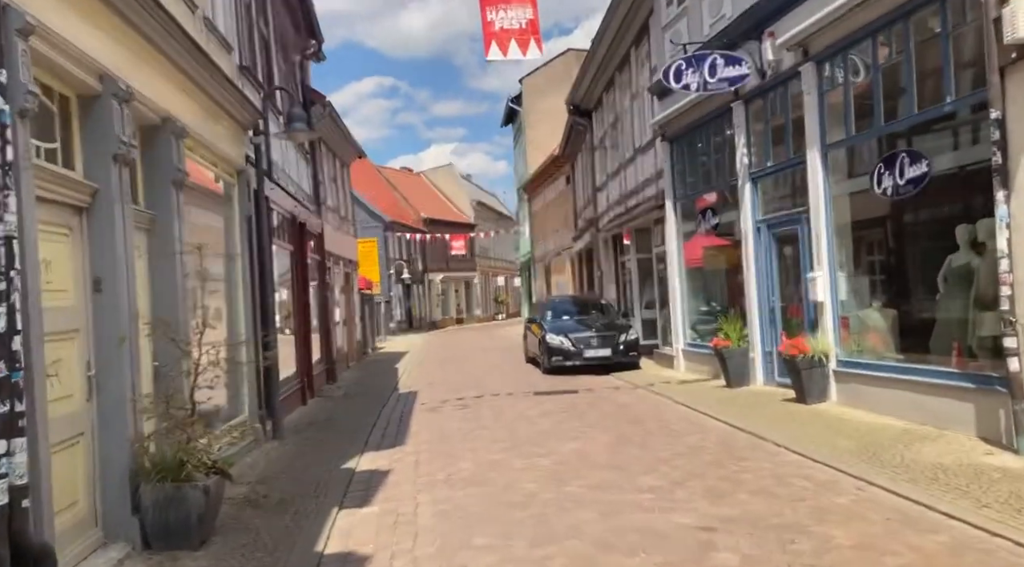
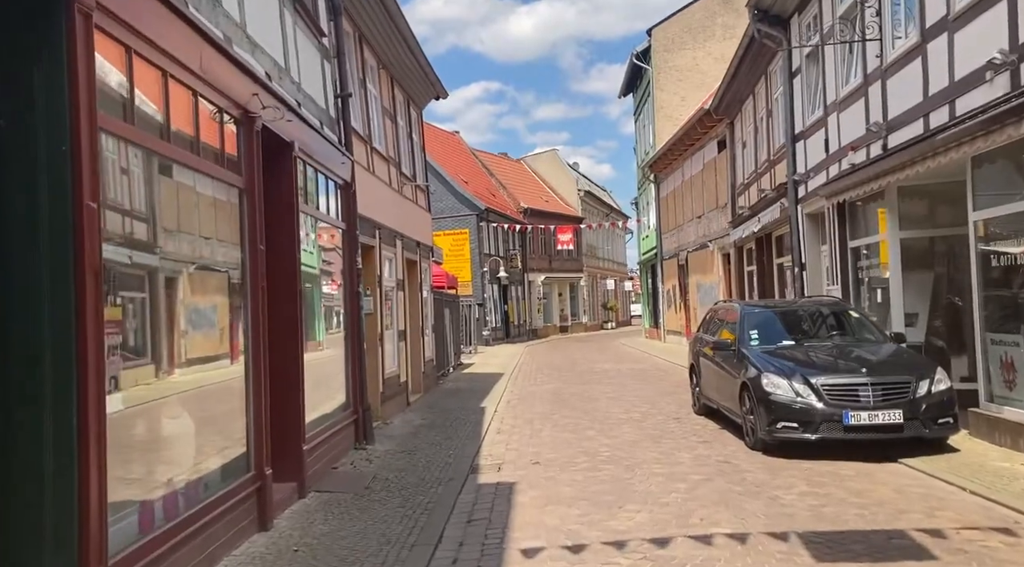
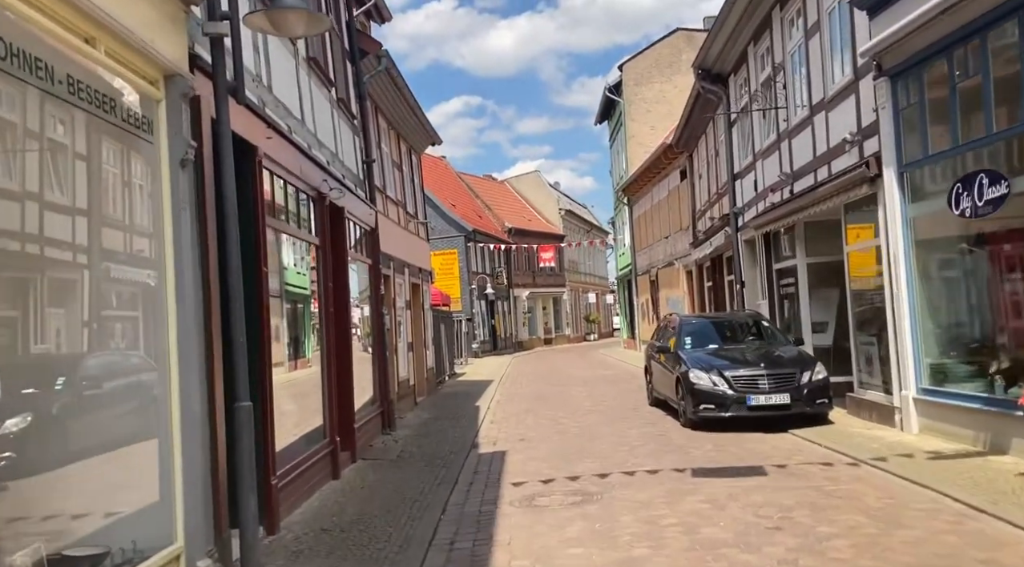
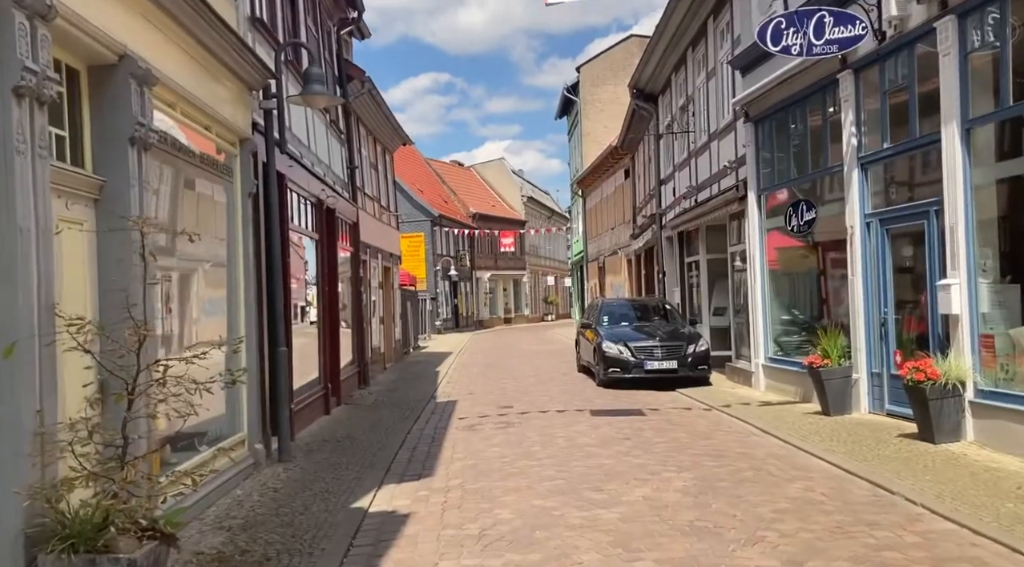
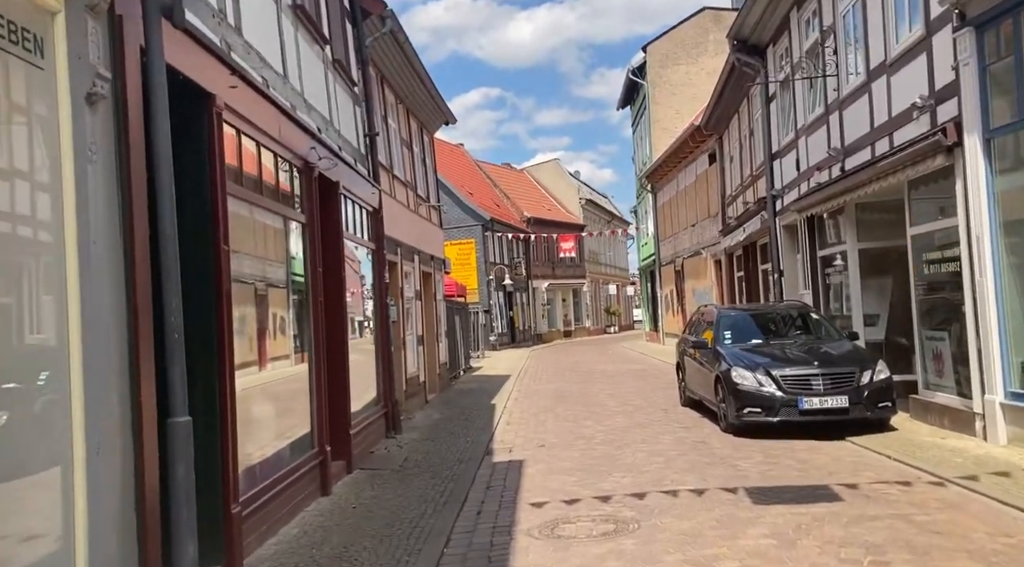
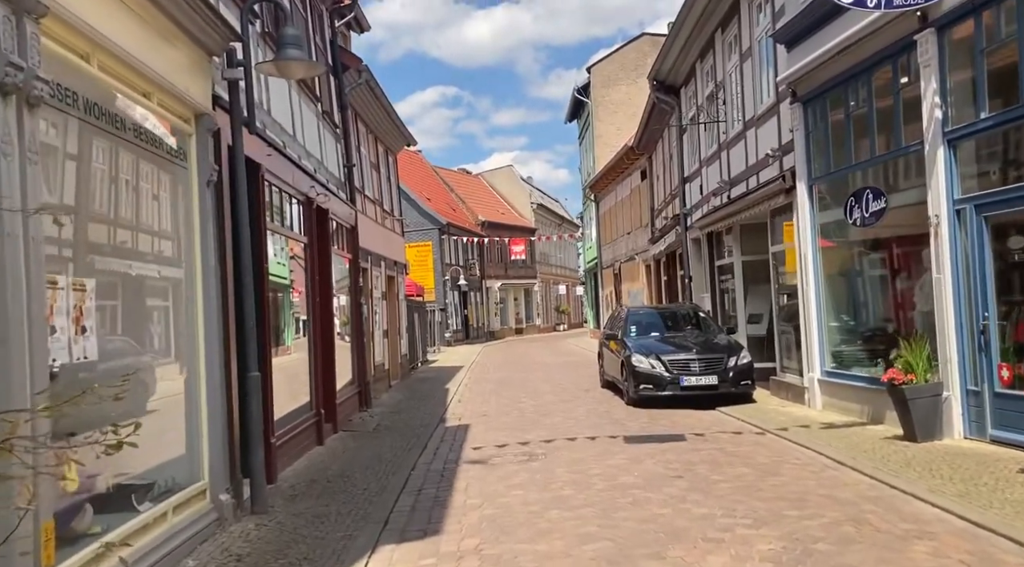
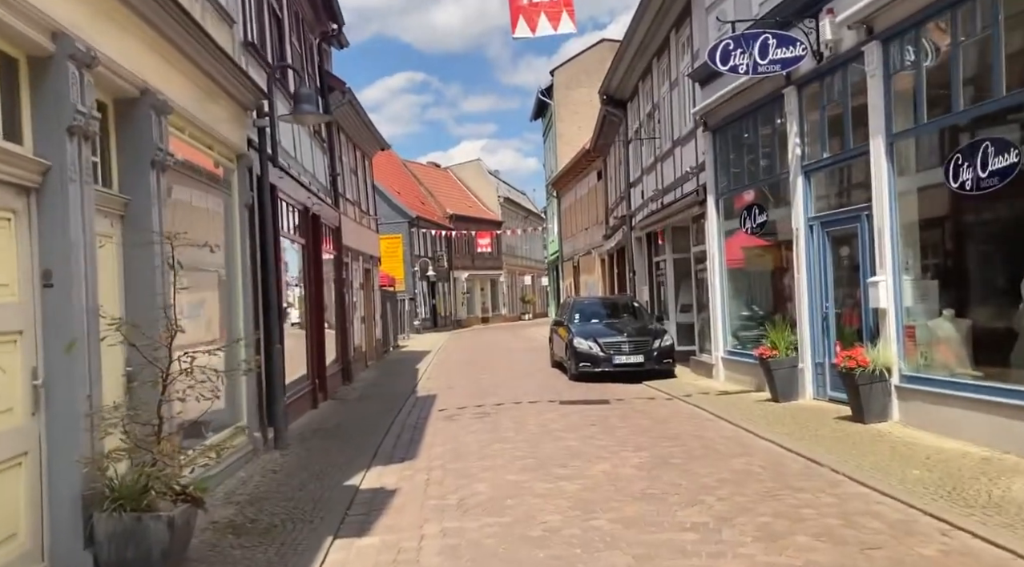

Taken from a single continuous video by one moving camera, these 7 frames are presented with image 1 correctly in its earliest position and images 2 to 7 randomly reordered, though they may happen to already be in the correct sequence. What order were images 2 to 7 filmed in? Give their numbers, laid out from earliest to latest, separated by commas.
7, 4, 6, 3, 5, 2
